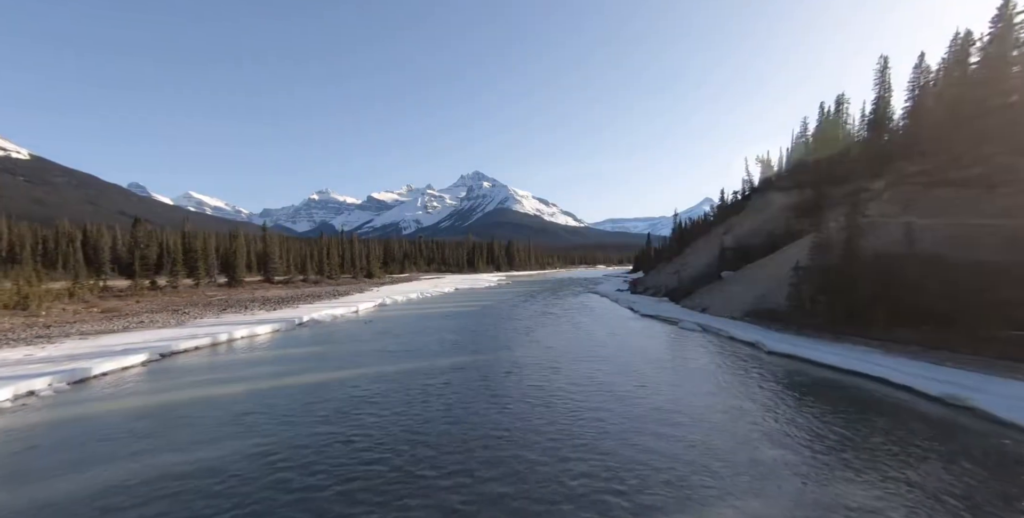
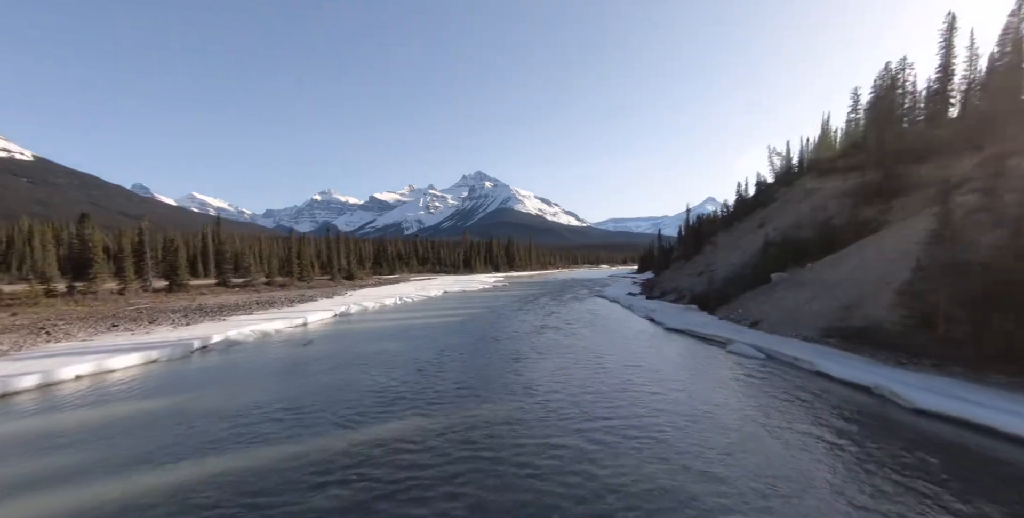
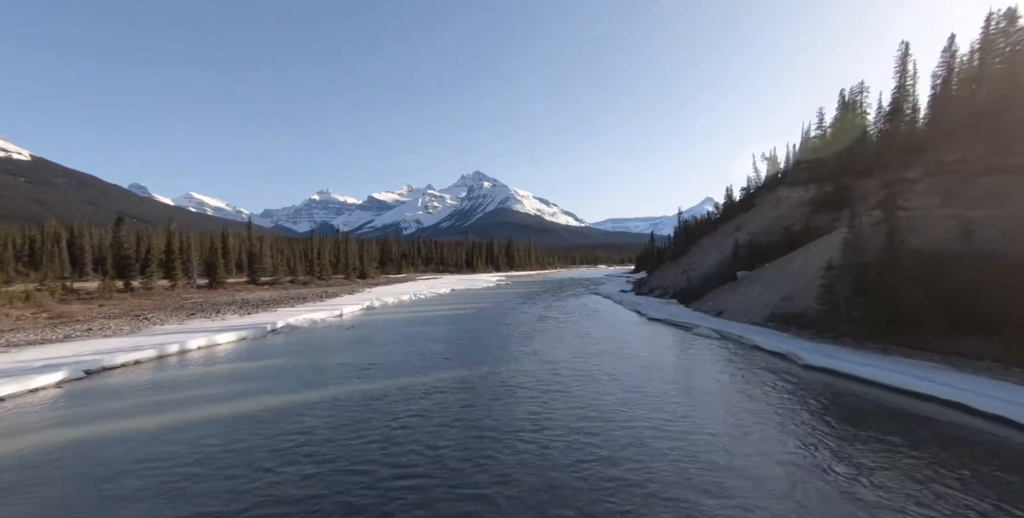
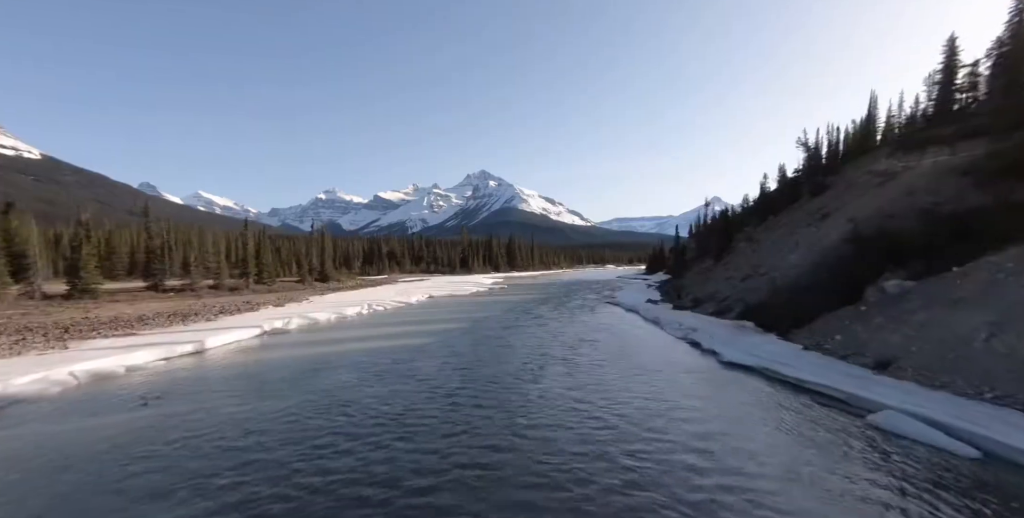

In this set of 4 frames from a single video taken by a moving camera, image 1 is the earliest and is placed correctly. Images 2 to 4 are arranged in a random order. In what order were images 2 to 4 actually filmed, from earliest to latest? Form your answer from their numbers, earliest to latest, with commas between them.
3, 2, 4
